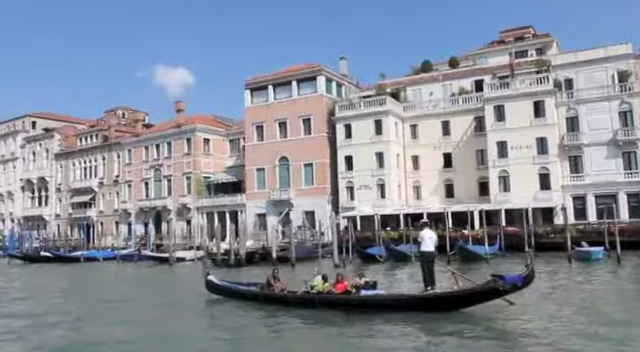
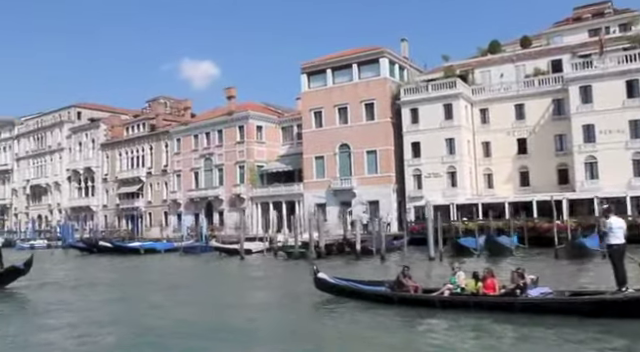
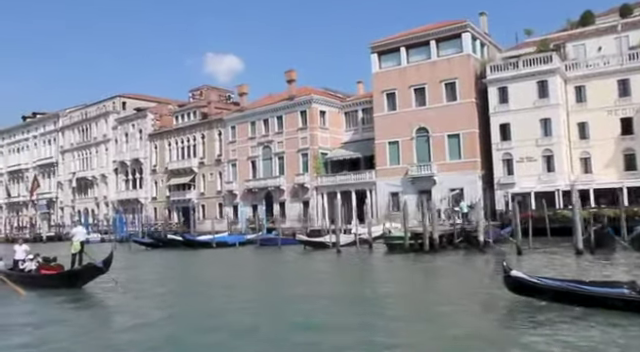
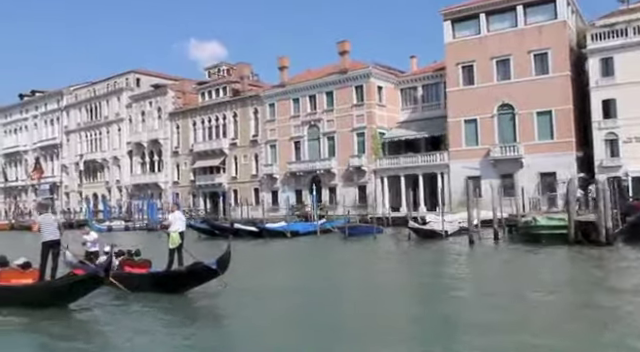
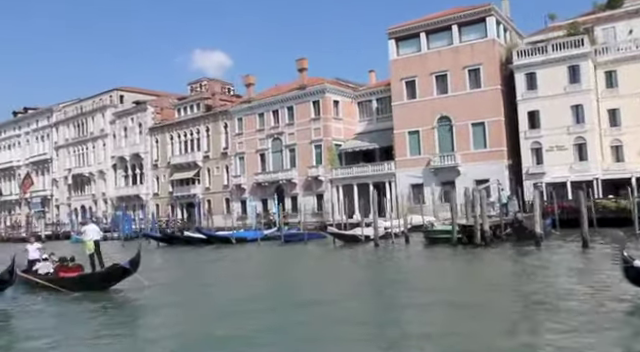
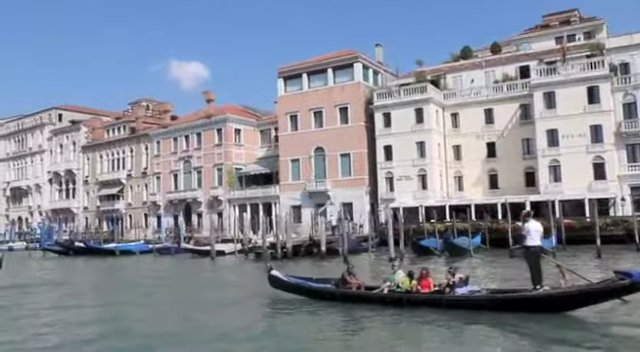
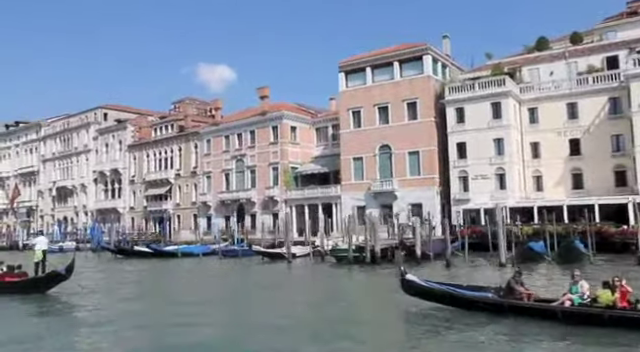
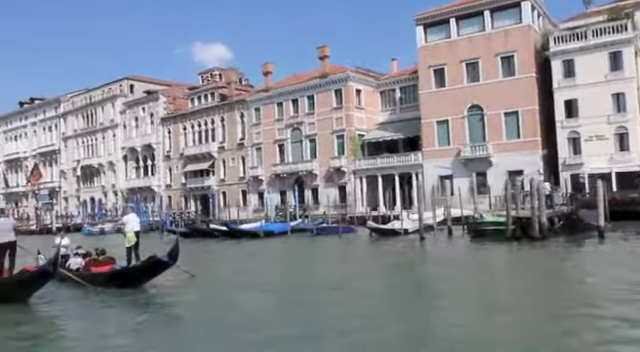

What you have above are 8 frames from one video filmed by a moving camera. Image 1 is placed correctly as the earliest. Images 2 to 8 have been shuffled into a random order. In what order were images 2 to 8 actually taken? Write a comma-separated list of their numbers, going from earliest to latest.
6, 2, 7, 3, 5, 8, 4
